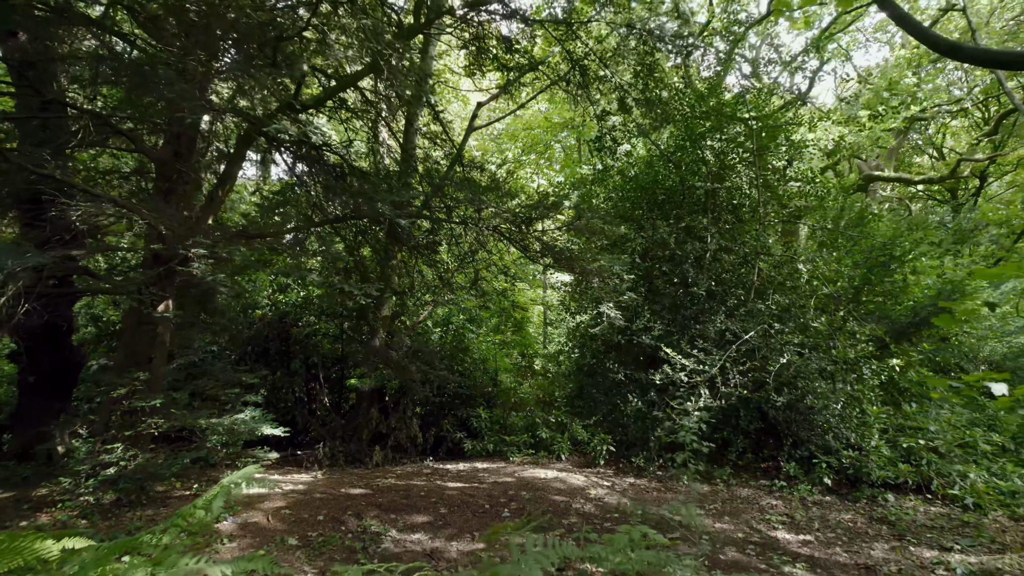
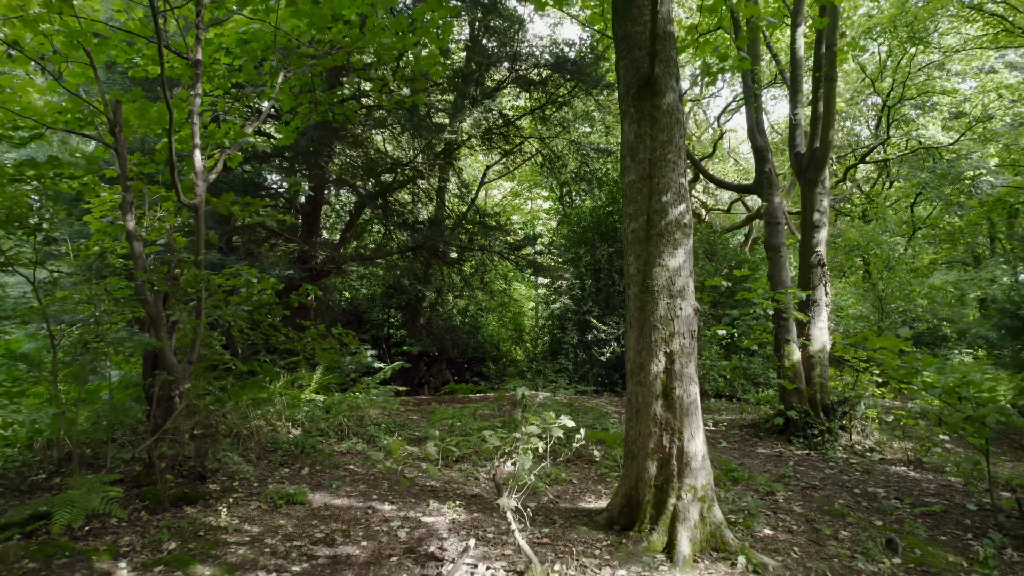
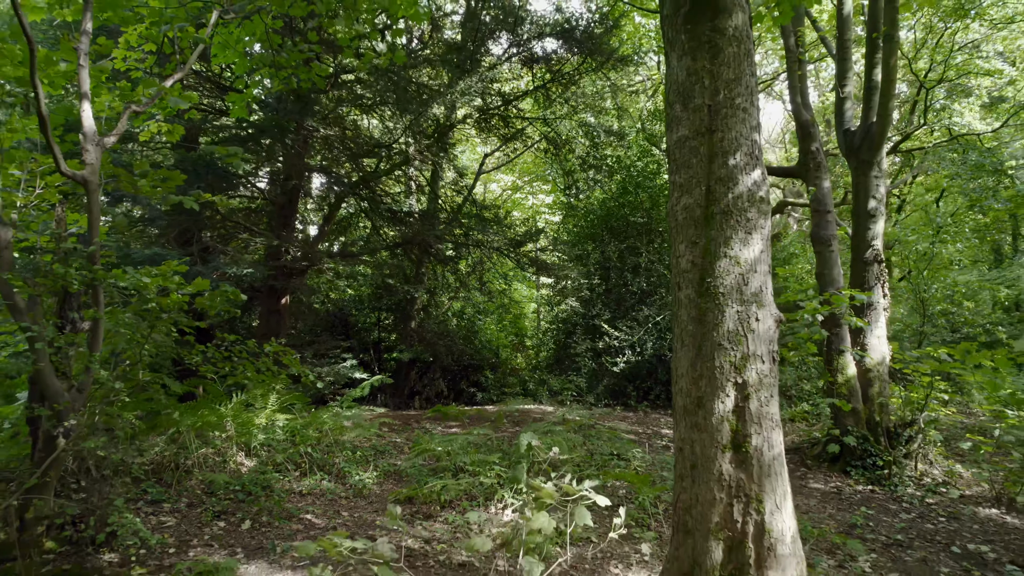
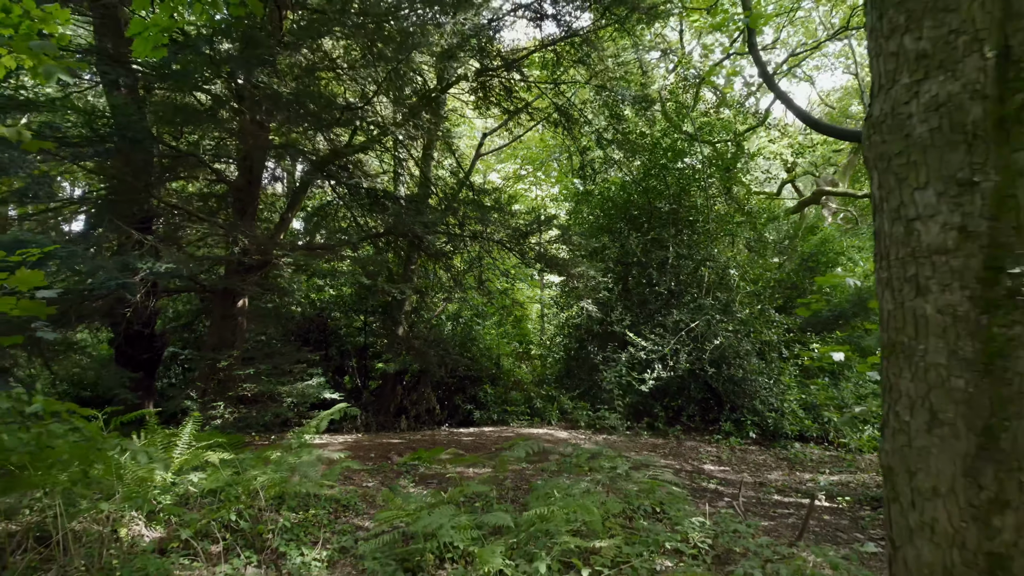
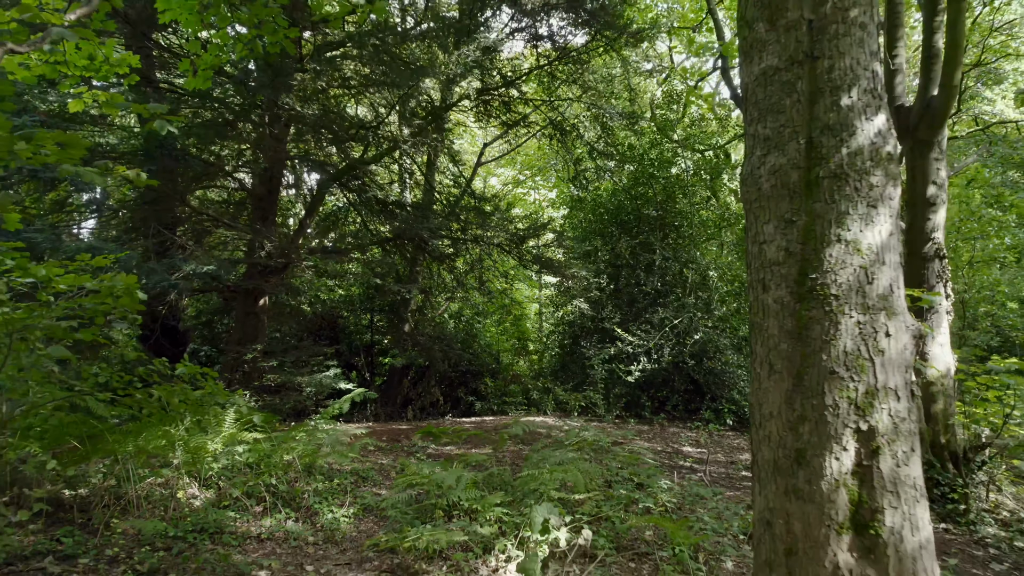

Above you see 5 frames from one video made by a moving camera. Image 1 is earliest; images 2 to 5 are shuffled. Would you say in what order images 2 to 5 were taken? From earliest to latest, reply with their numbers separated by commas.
4, 5, 3, 2
